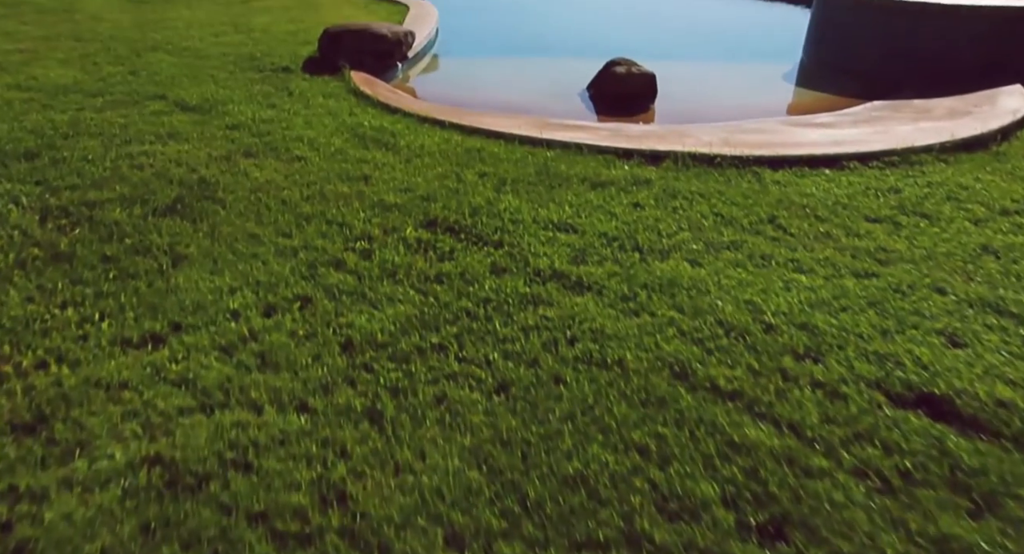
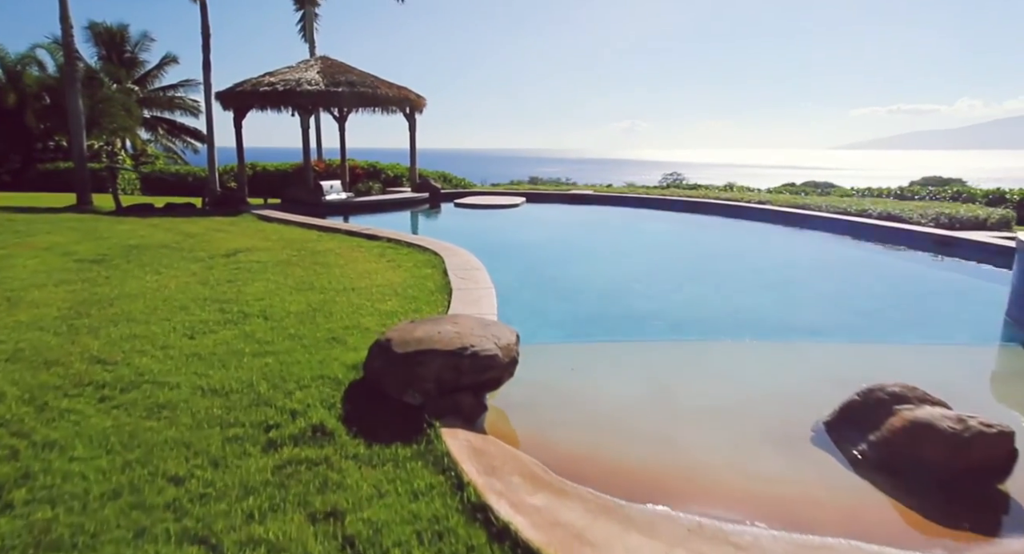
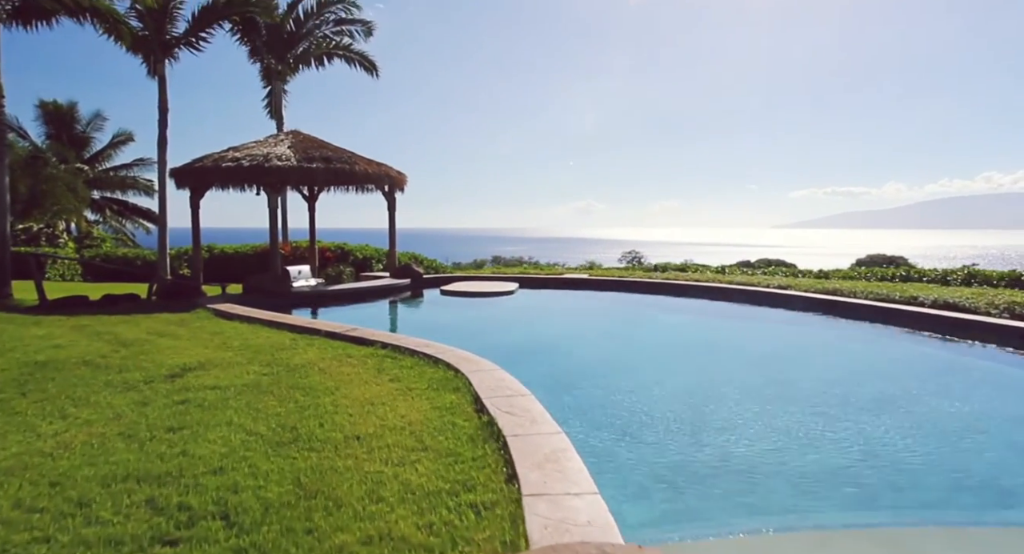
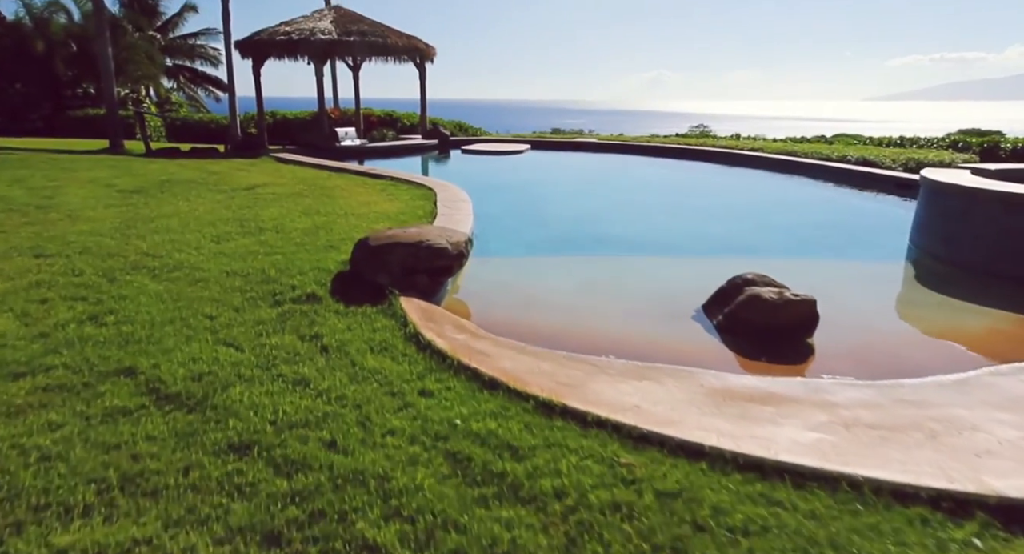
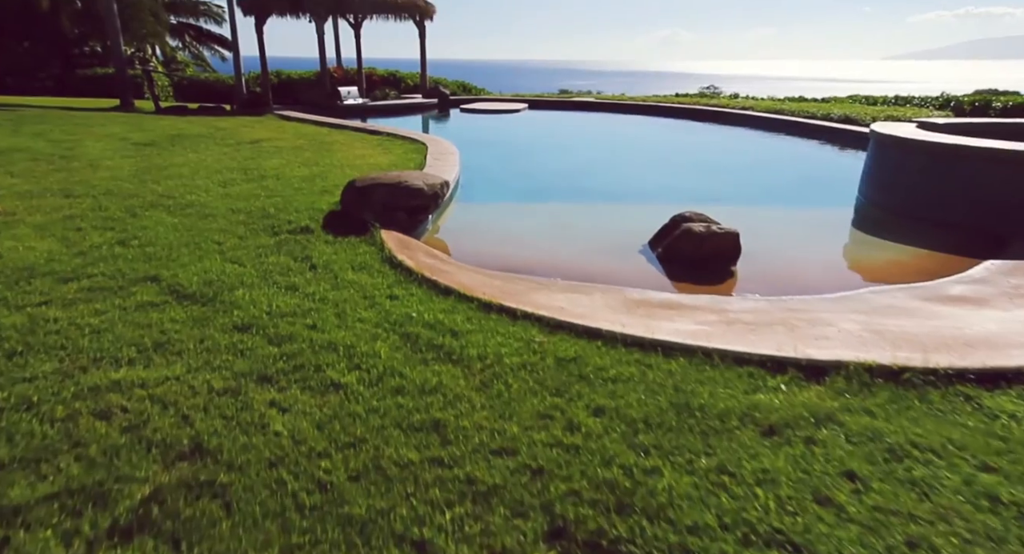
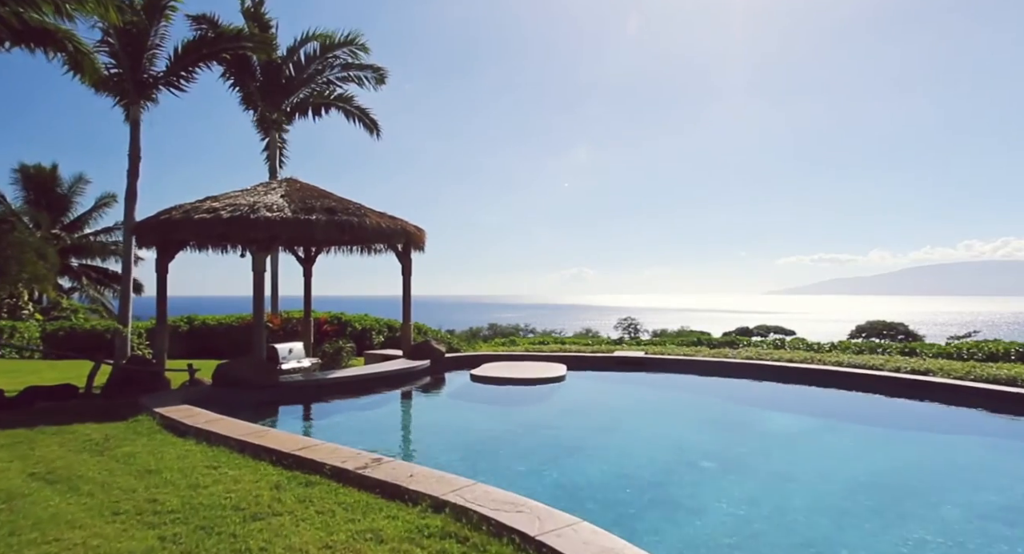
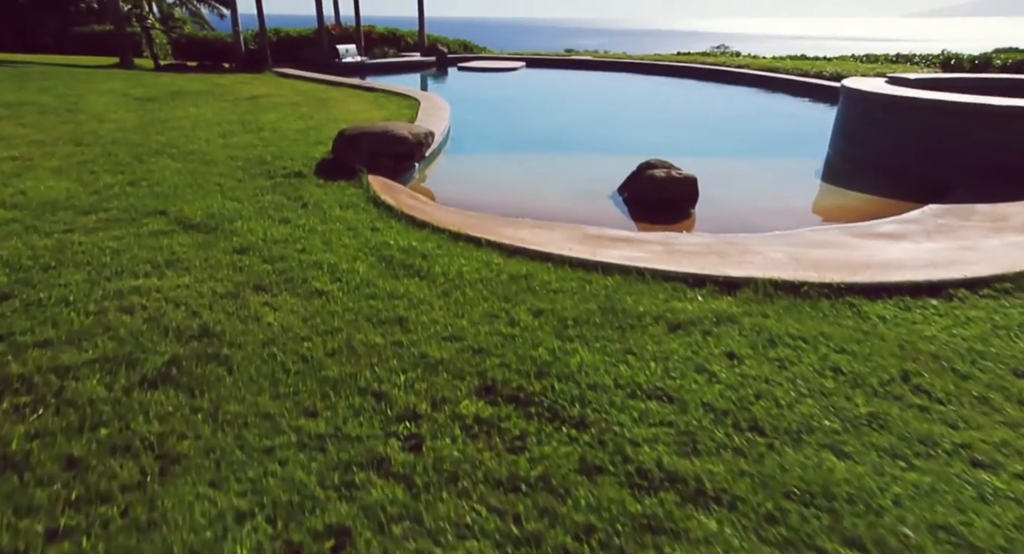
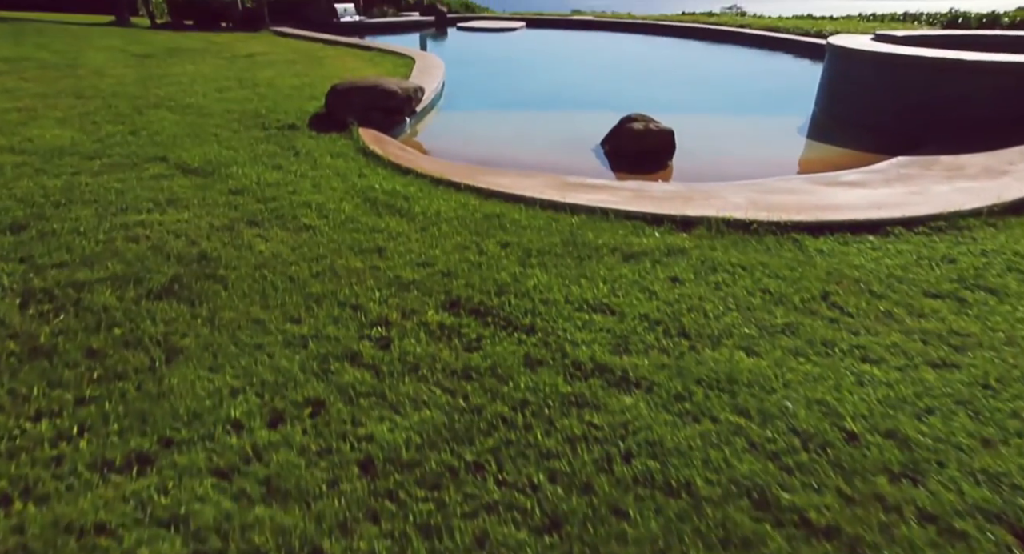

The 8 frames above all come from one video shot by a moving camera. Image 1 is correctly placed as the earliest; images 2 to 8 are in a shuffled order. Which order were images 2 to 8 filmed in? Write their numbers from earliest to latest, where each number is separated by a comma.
8, 7, 5, 4, 2, 3, 6
